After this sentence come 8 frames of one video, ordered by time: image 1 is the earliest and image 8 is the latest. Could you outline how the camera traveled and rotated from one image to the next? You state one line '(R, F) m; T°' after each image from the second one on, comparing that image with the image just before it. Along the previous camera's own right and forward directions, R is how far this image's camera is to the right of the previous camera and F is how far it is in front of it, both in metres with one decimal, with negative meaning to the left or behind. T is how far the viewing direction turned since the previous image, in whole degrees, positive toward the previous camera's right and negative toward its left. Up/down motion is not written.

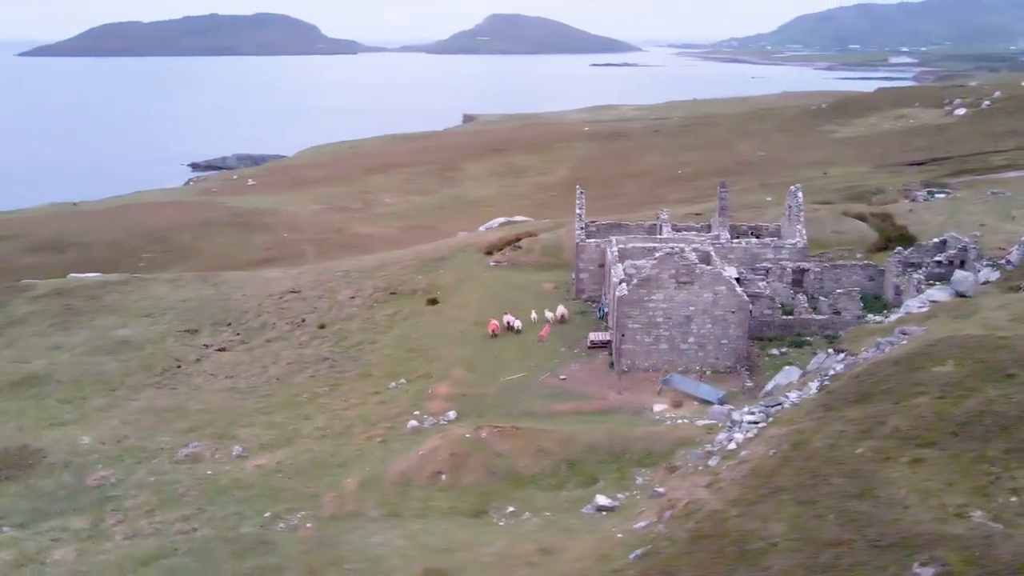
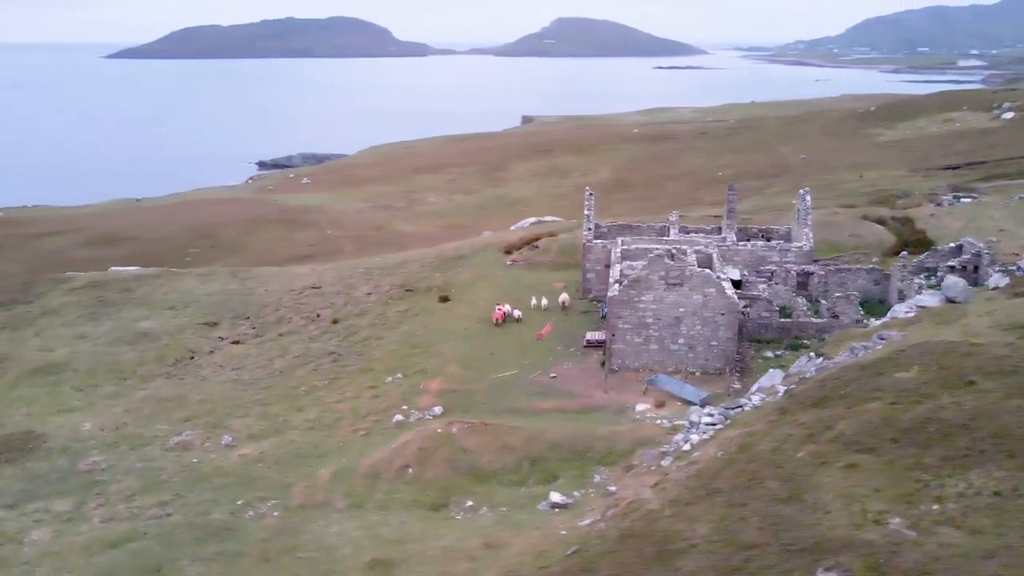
(+3.0, -0.2) m; -5°
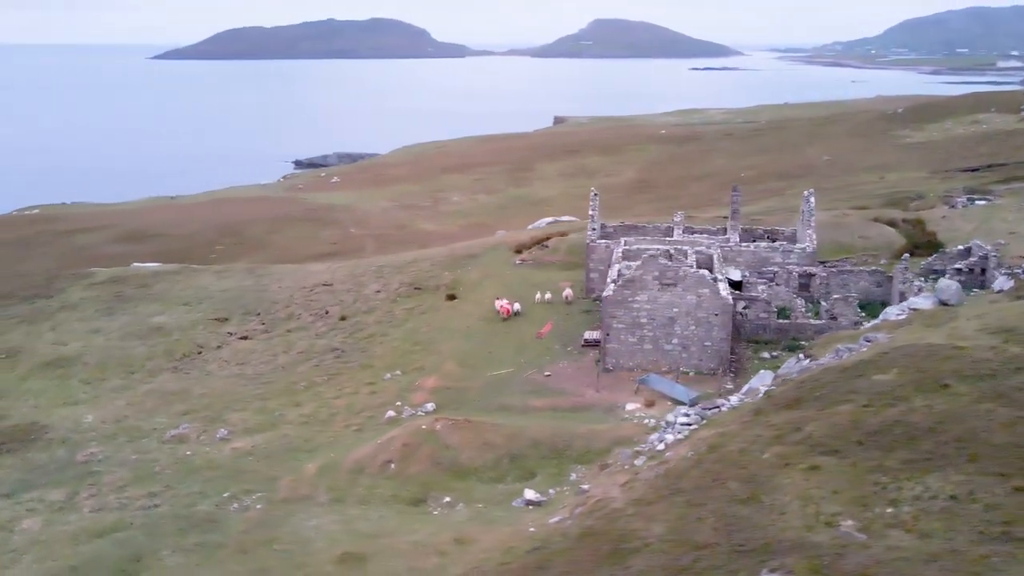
(+1.6, -0.1) m; -3°
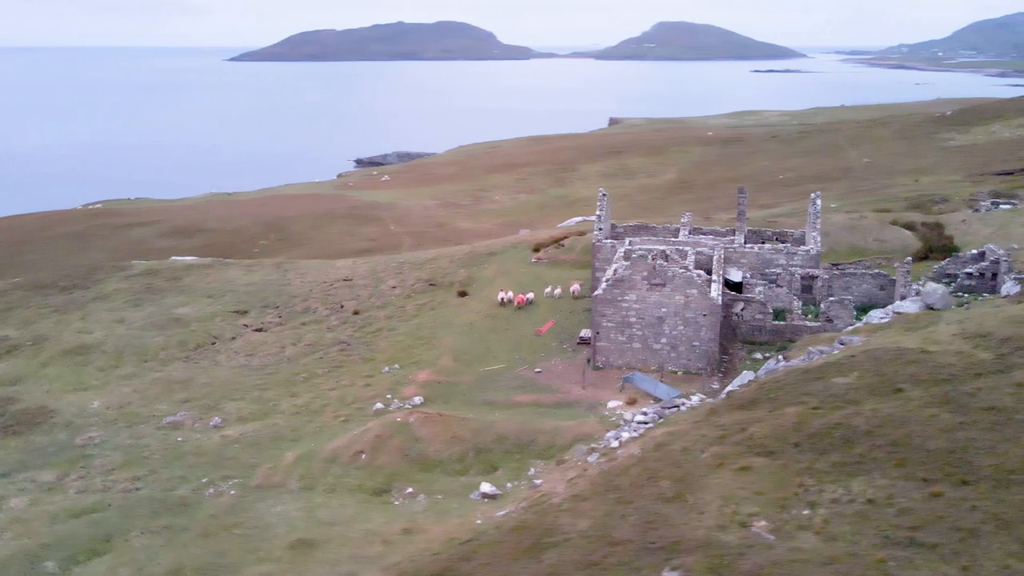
(+2.8, -0.1) m; -5°
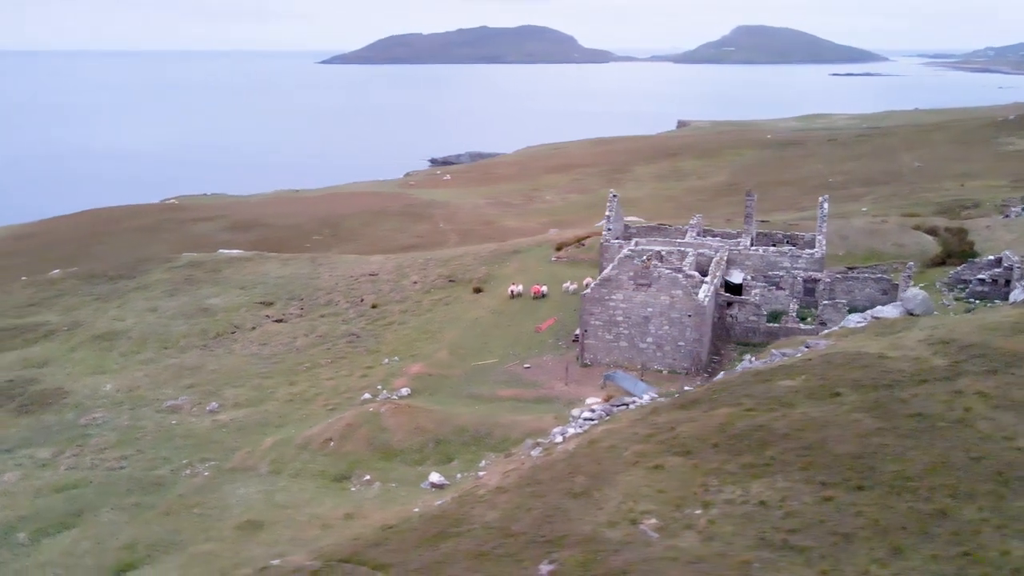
(+3.5, -0.1) m; -6°
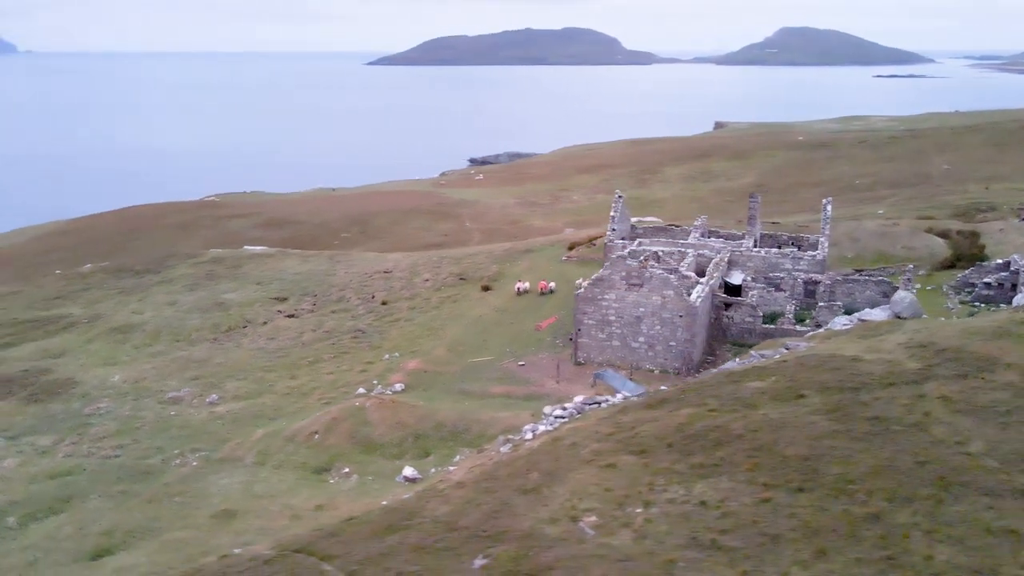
(+1.9, -0.1) m; -3°
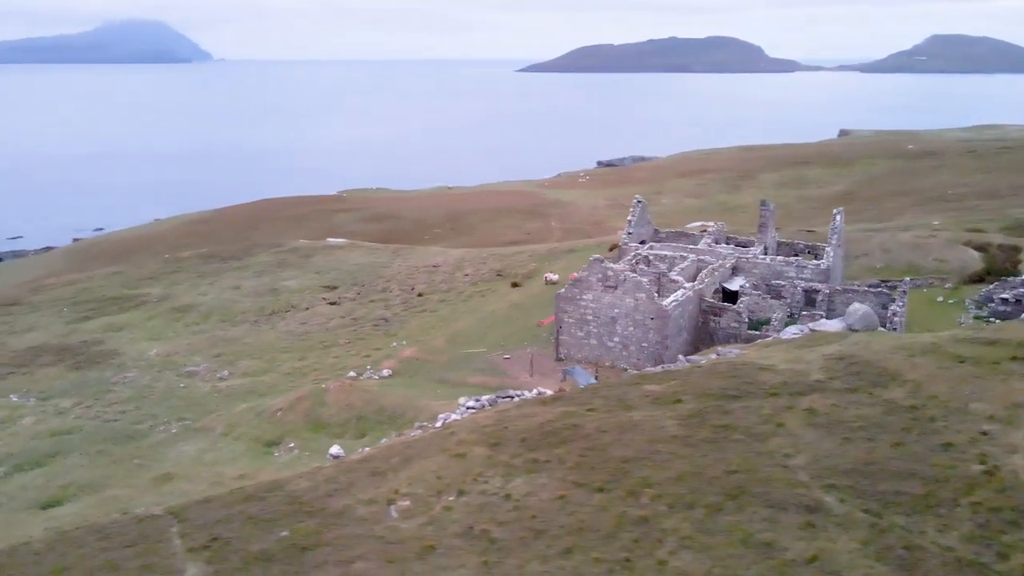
(+6.0, +0.1) m; -10°
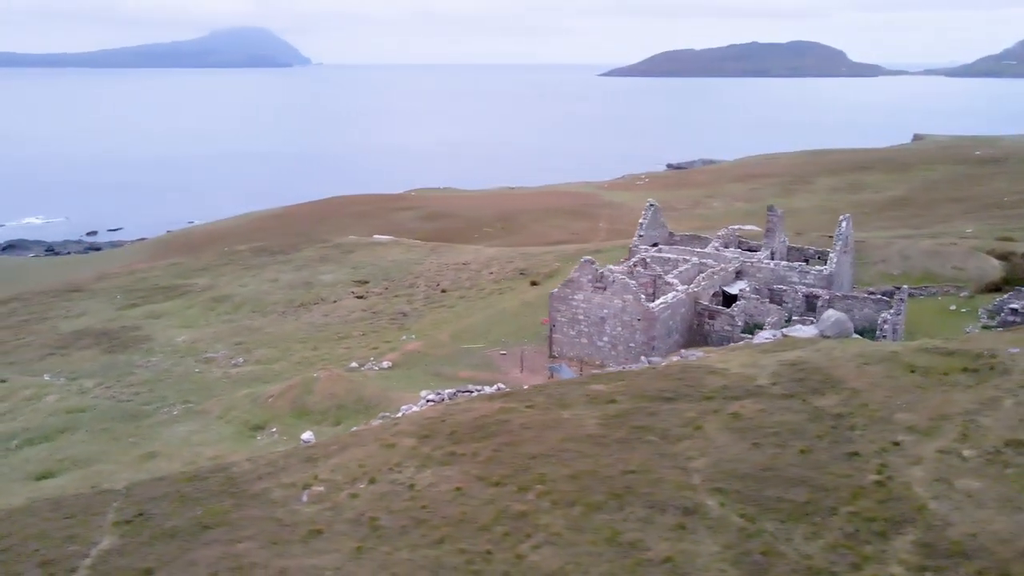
(+3.2, -0.1) m; -6°
